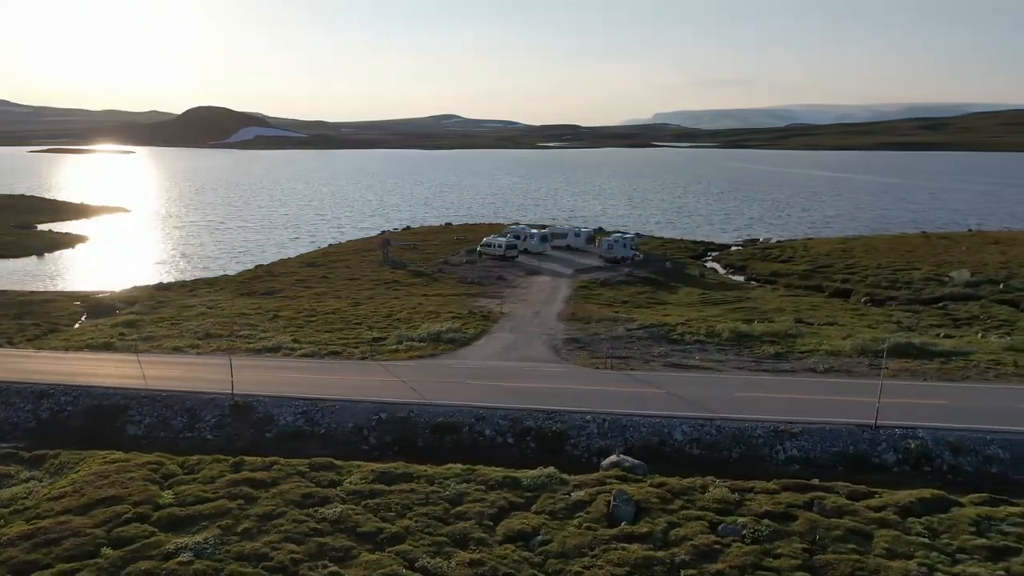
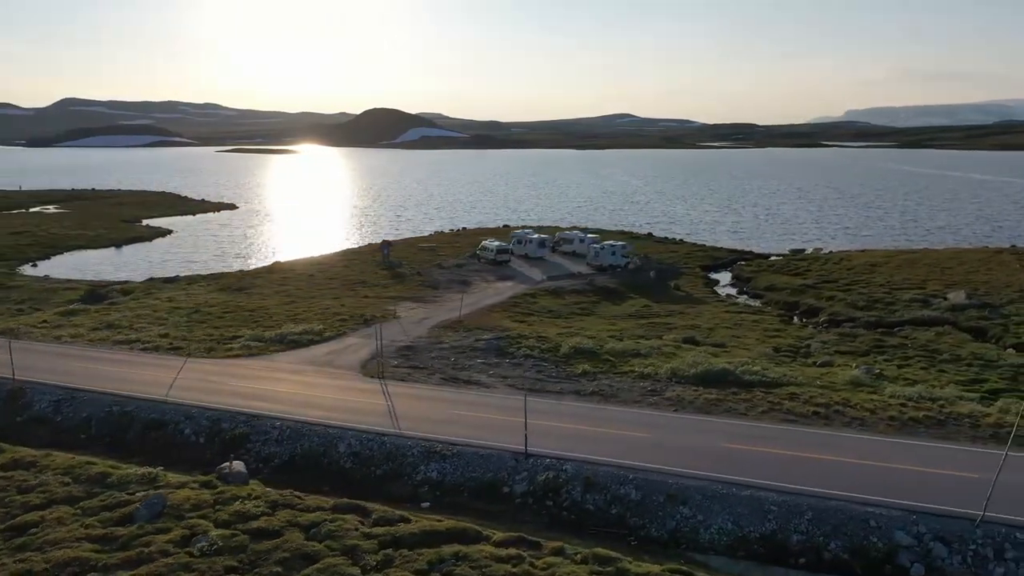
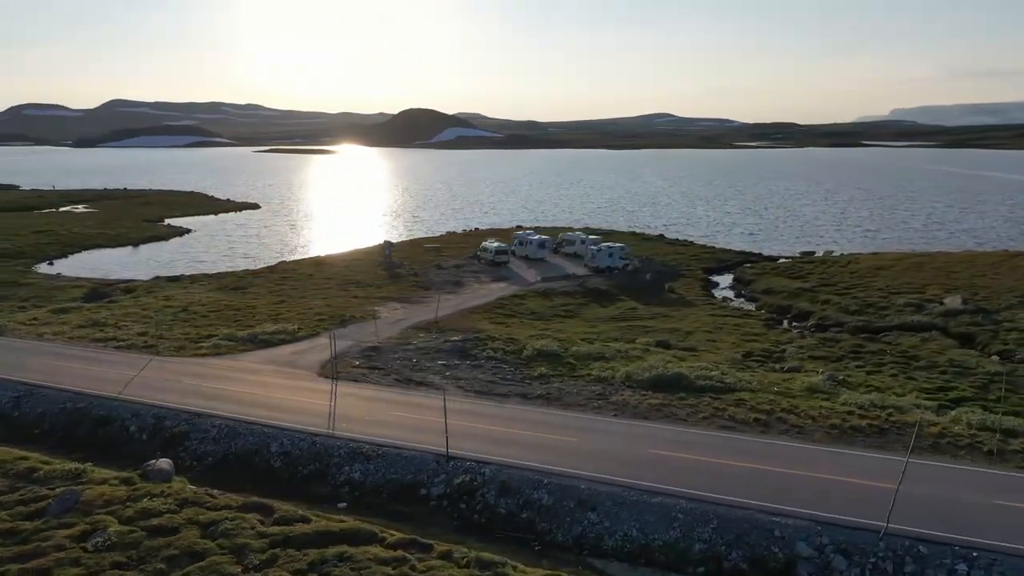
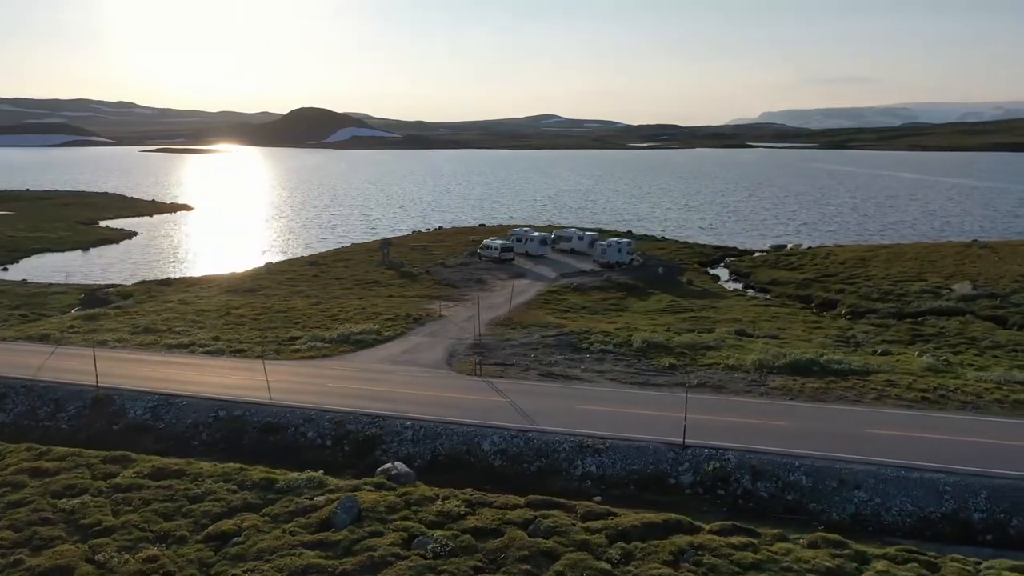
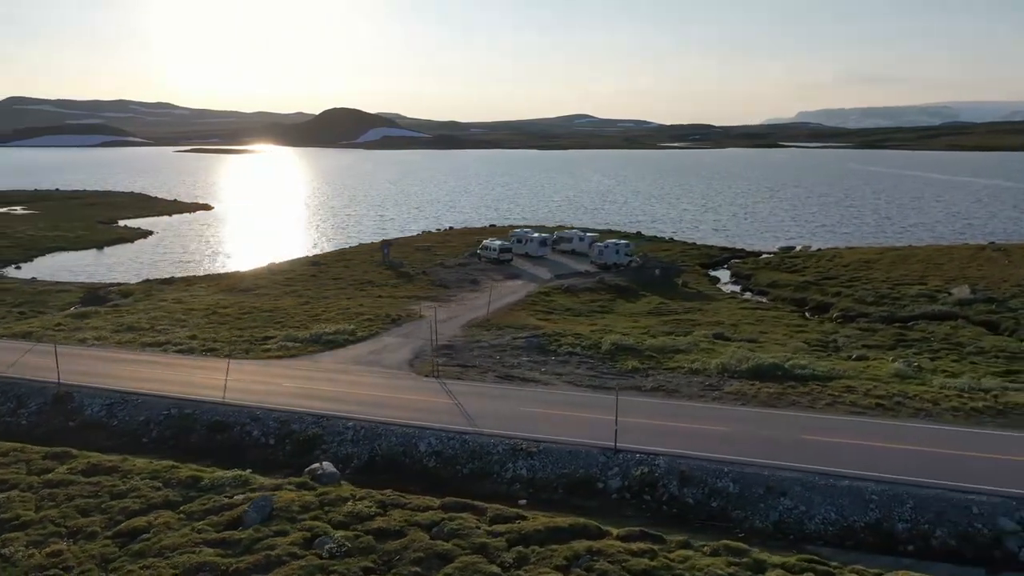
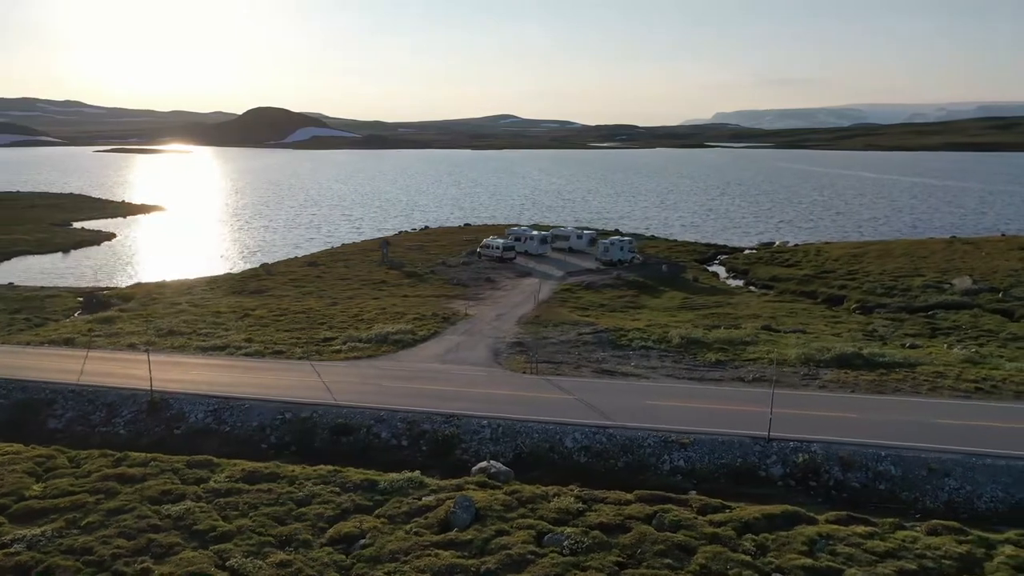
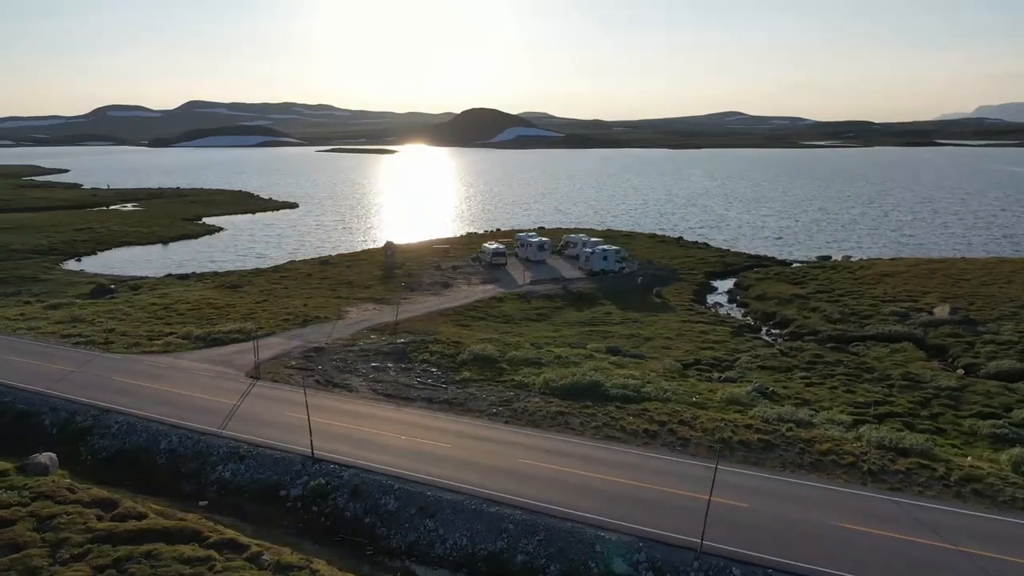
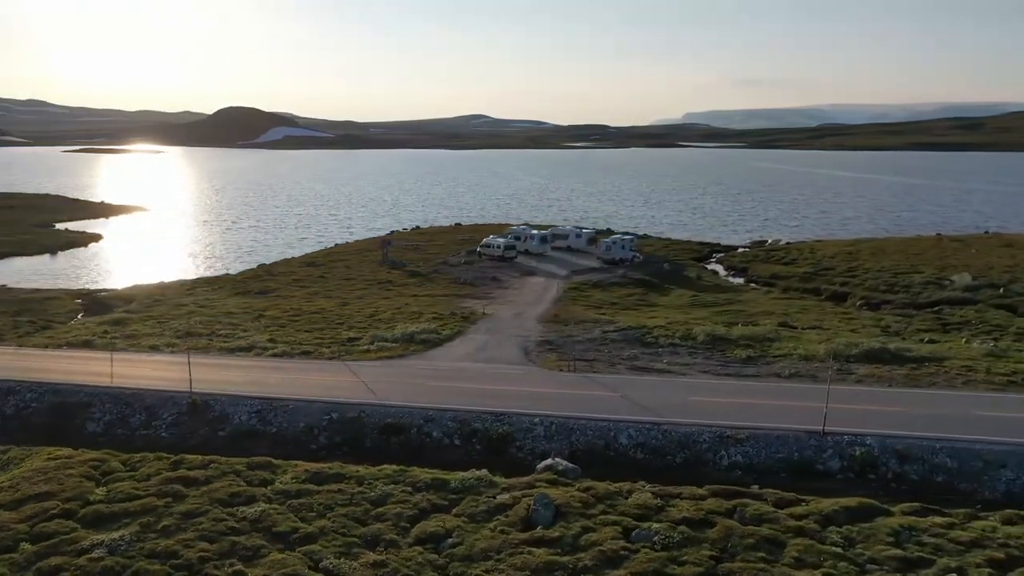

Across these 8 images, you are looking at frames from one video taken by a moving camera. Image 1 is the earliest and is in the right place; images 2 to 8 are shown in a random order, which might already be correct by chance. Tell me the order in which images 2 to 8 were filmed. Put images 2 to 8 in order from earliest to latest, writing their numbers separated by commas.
8, 6, 4, 5, 2, 3, 7
